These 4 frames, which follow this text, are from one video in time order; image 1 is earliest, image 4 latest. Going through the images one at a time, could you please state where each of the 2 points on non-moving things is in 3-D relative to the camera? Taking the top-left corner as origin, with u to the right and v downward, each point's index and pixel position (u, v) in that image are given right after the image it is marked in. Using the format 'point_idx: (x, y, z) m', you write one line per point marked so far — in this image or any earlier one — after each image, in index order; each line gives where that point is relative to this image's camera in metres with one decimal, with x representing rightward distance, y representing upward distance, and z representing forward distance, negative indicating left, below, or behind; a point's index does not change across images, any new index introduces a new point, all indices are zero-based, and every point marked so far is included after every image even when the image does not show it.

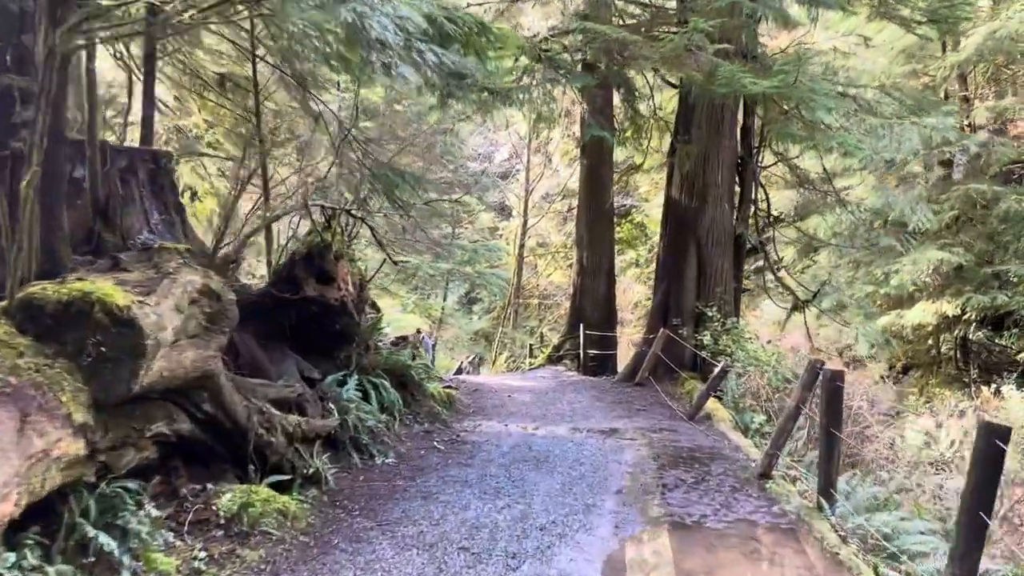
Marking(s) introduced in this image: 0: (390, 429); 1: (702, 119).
0: (-1.0, -1.1, +6.8) m
1: (+2.3, +2.0, +10.1) m
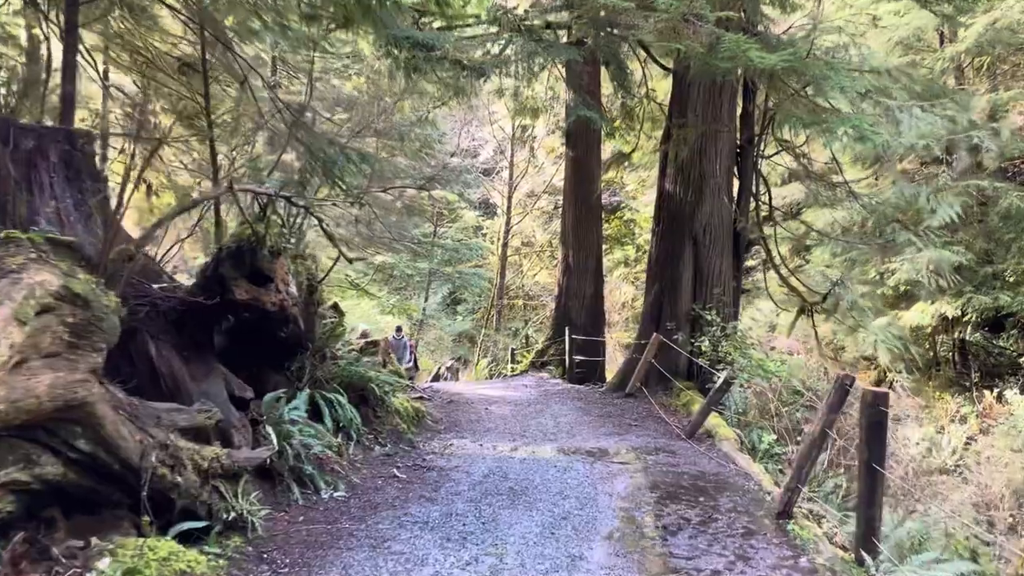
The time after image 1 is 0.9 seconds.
0: (-1.2, -1.1, +5.8) m
1: (+2.0, +2.0, +9.2) m
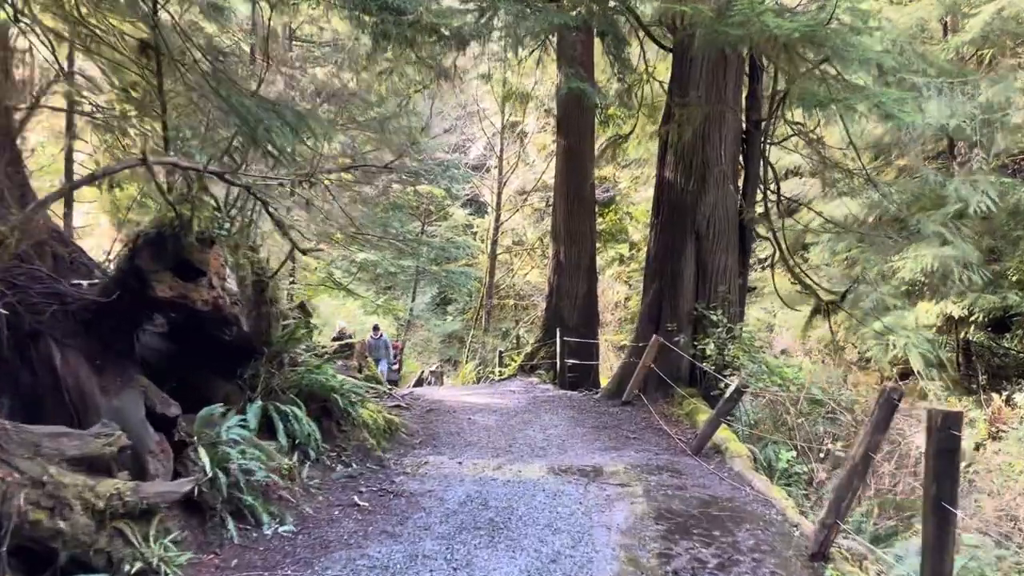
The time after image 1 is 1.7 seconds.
0: (-1.3, -1.1, +5.0) m
1: (+1.9, +2.0, +8.4) m
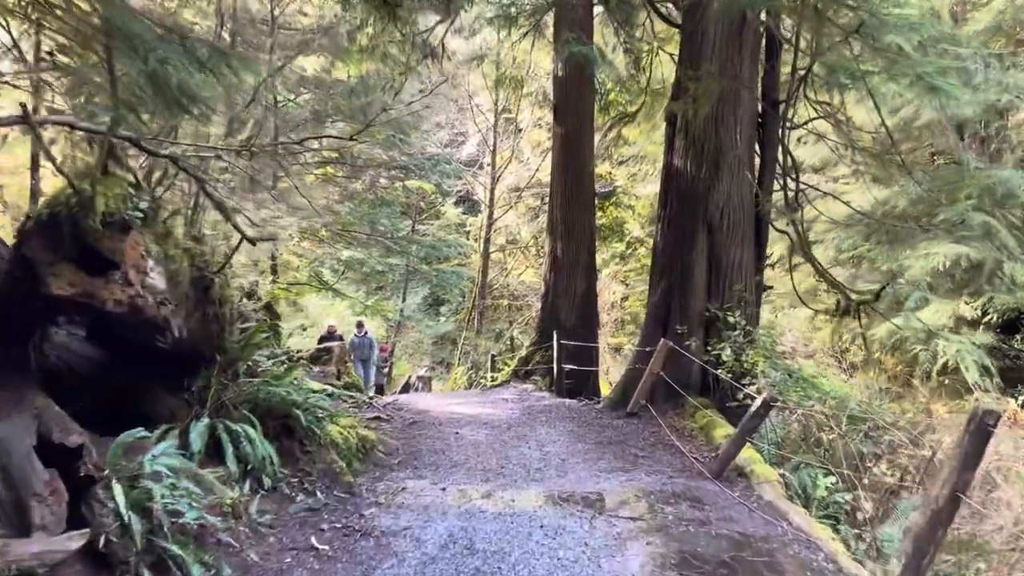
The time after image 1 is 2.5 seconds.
0: (-1.3, -1.1, +4.1) m
1: (+1.8, +2.1, +7.5) m
